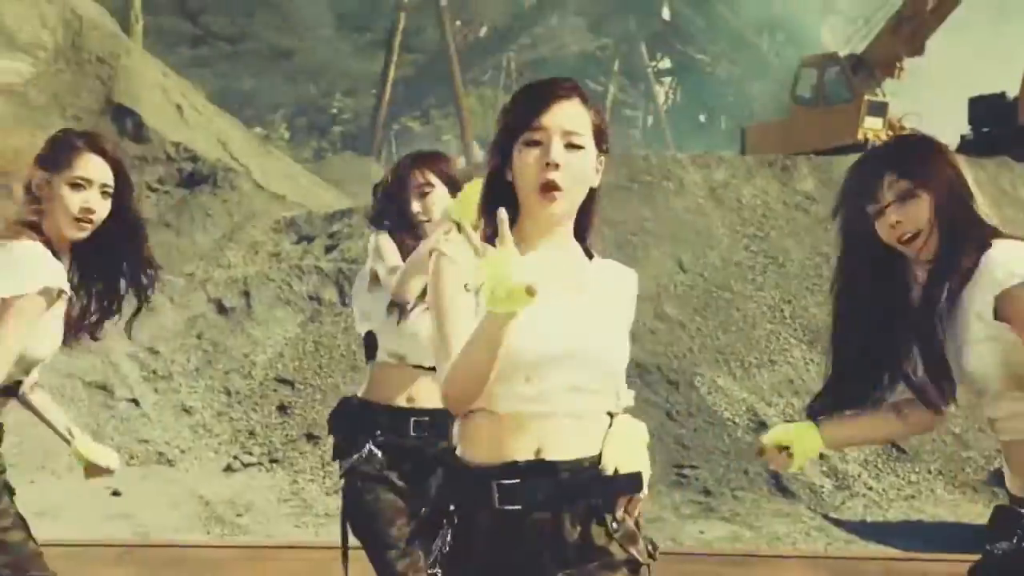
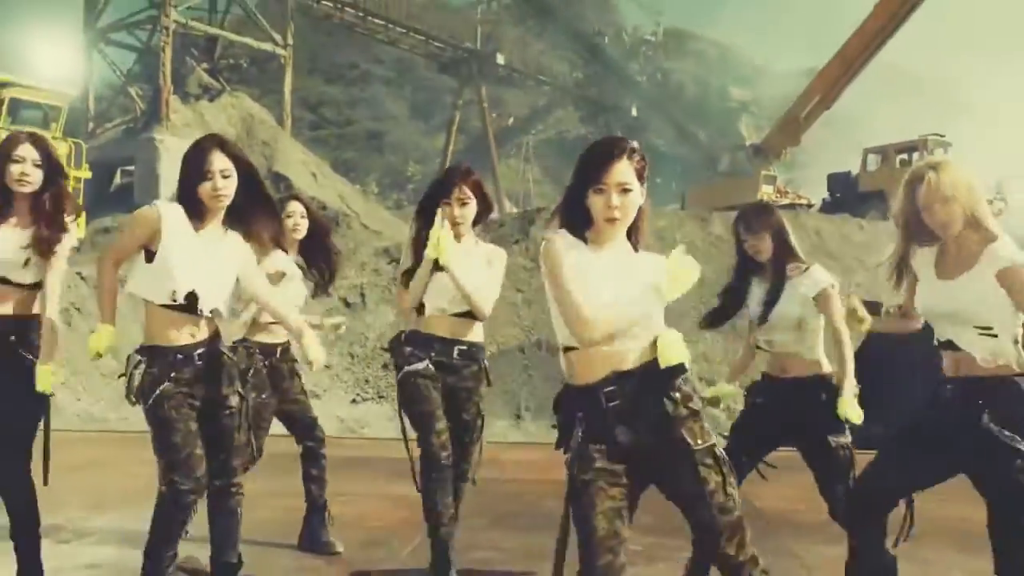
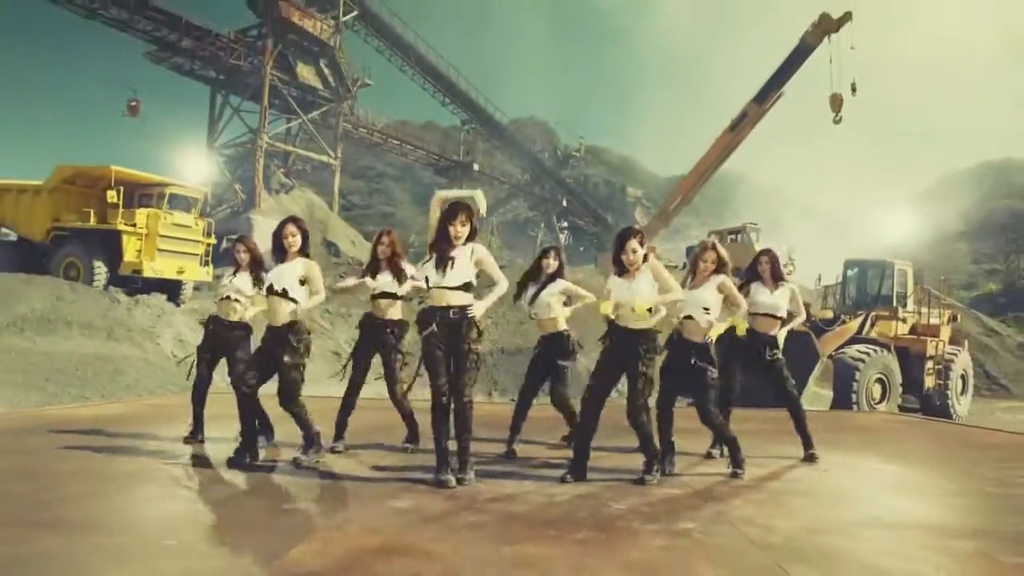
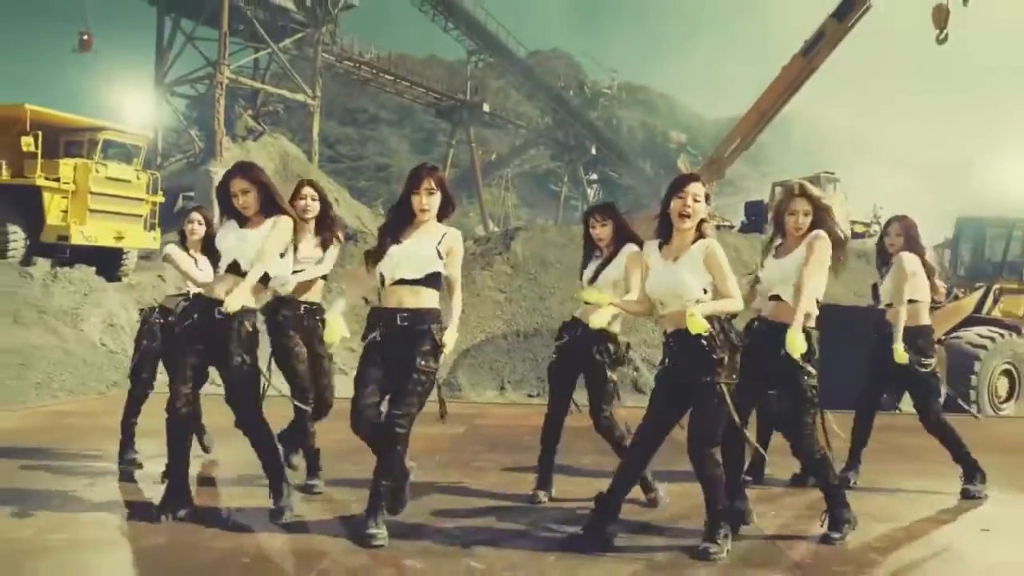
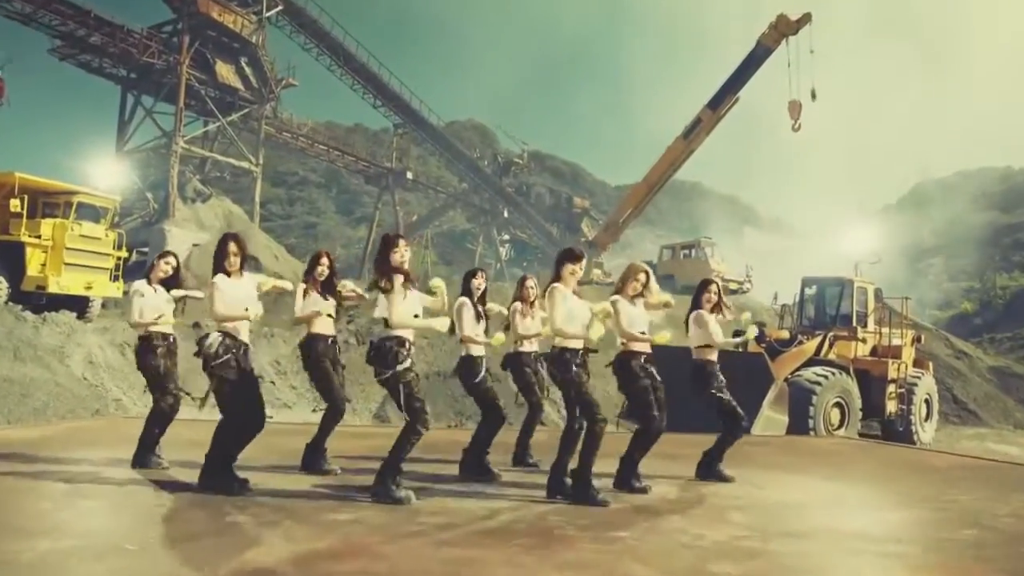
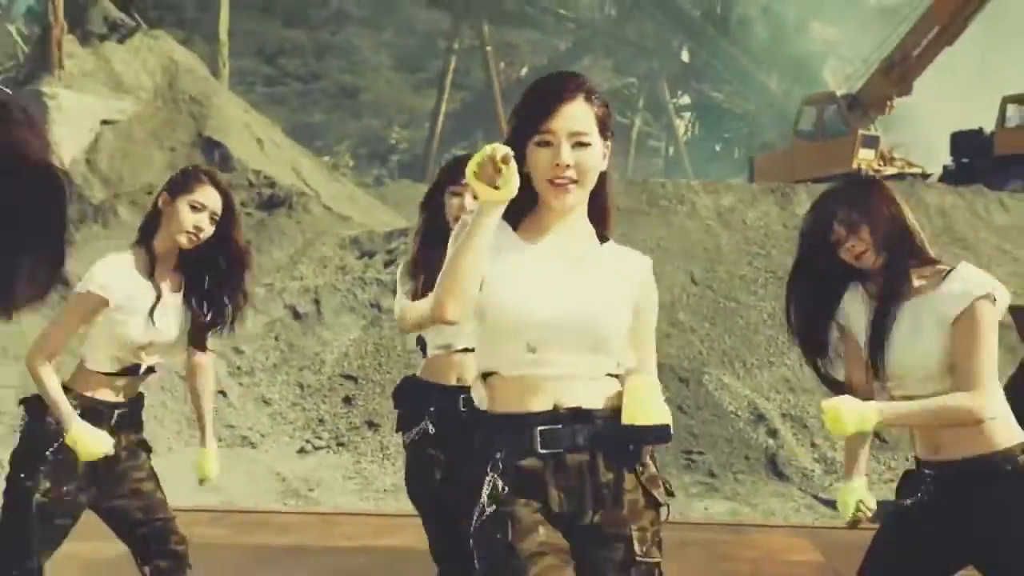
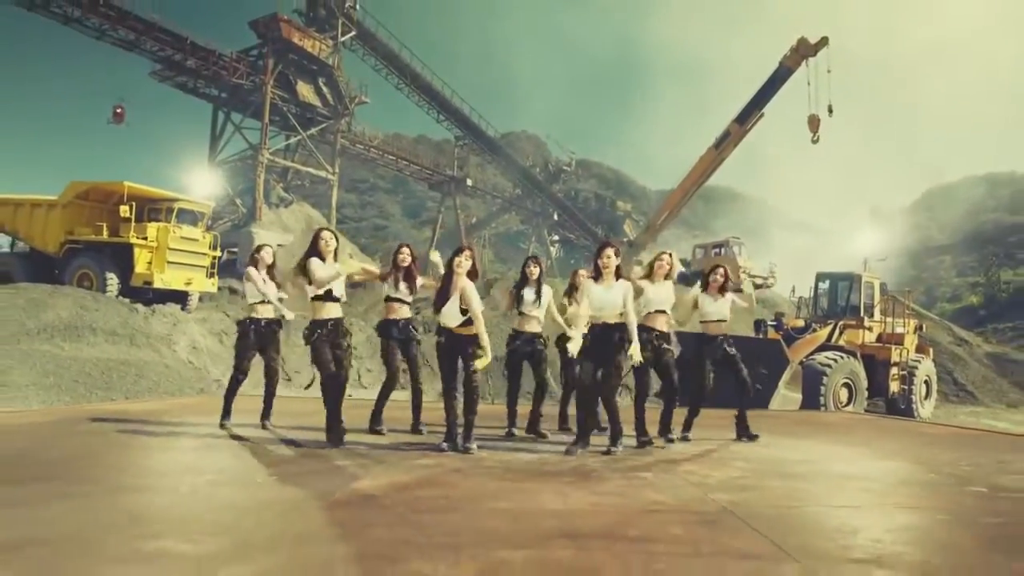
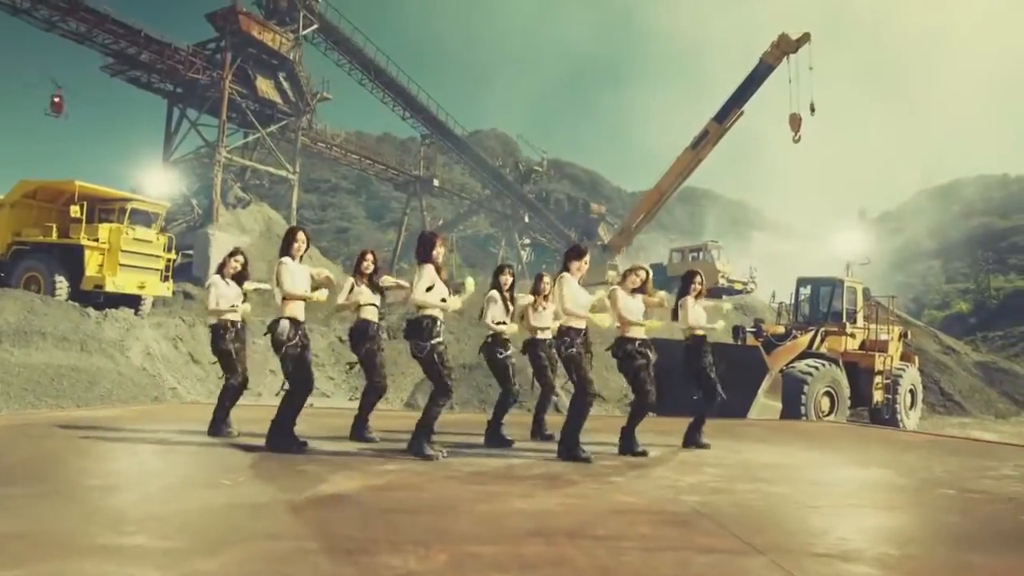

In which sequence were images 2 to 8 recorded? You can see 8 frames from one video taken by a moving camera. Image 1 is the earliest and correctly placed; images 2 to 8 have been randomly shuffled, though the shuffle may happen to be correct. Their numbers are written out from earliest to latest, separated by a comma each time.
6, 2, 4, 3, 7, 8, 5
